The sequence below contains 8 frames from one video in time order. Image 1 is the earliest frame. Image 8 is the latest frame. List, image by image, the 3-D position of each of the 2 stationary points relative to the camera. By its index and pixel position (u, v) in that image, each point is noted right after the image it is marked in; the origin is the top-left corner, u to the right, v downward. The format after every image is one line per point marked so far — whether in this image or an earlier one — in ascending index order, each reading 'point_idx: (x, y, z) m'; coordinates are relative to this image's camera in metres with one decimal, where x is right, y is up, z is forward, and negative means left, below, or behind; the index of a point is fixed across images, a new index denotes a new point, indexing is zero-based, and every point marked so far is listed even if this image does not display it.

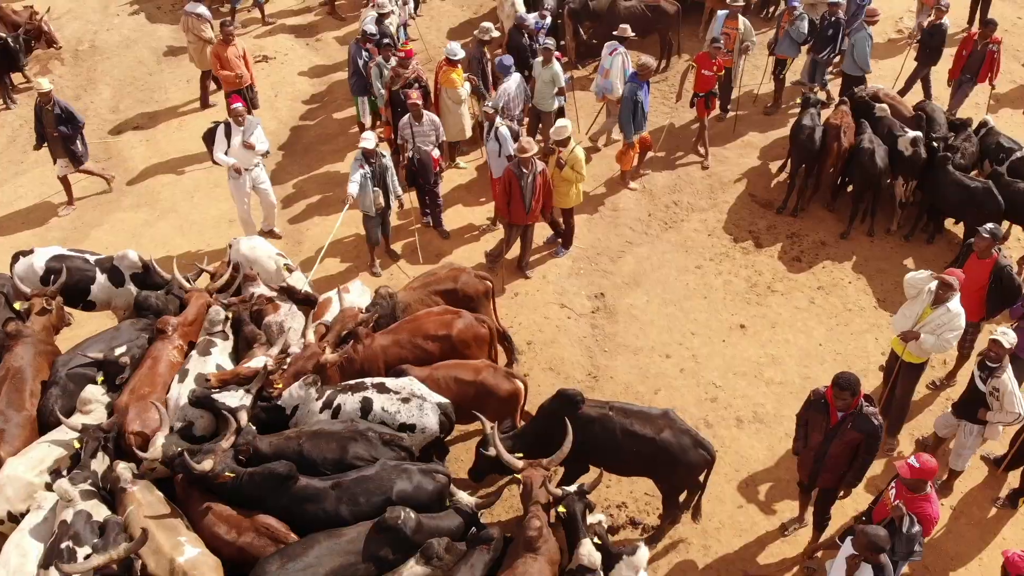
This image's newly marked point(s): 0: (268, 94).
0: (-5.4, +4.2, +13.8) m
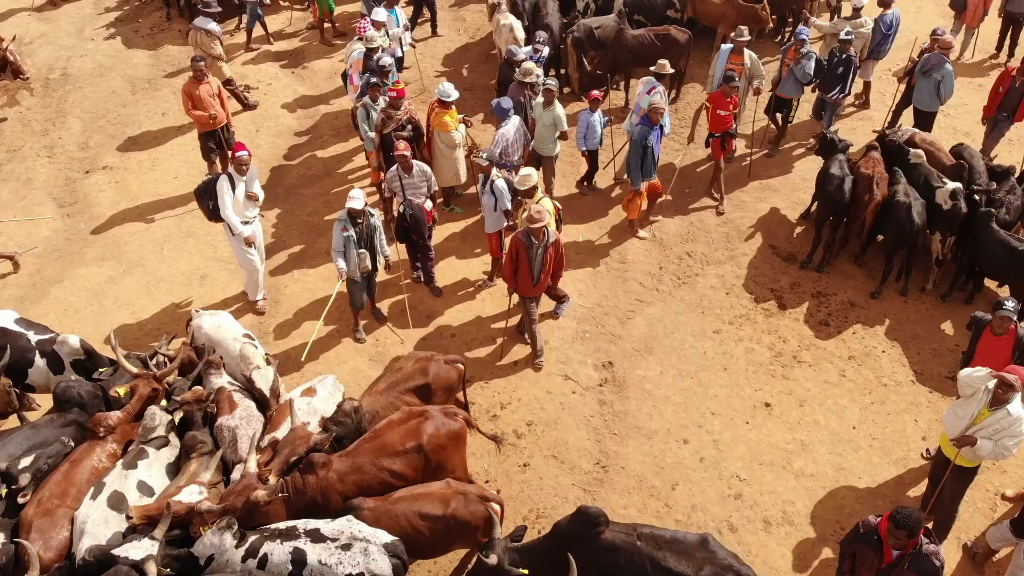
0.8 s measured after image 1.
0: (-5.4, +3.2, +12.9) m
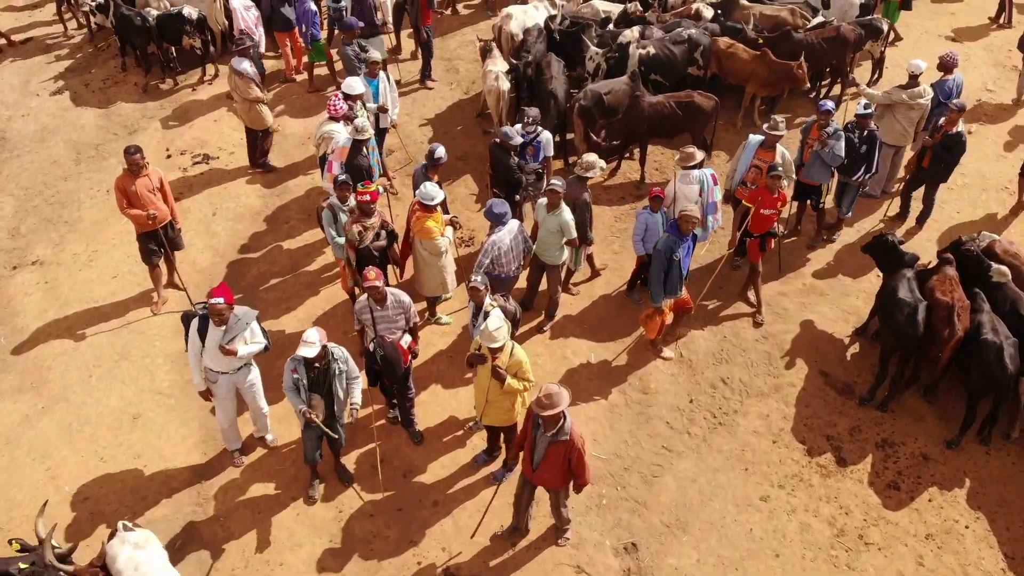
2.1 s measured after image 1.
0: (-5.4, +1.3, +11.1) m
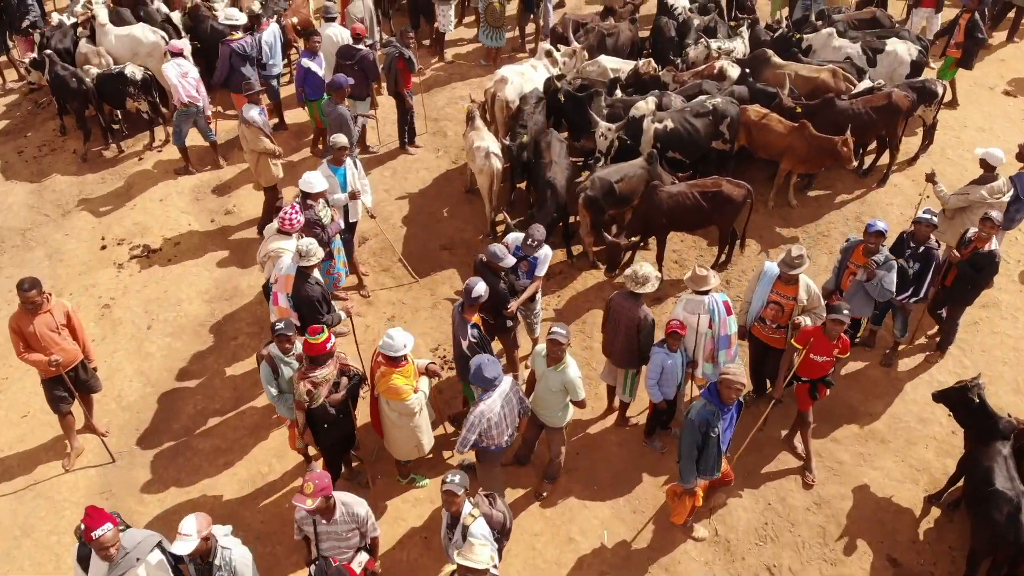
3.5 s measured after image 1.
0: (-5.5, -0.6, +9.3) m
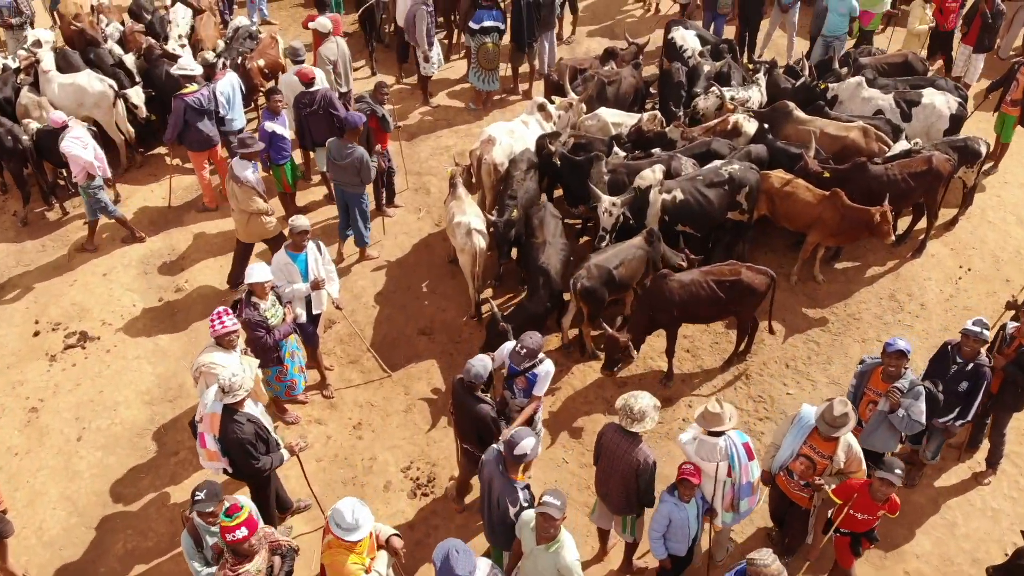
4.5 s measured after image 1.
0: (-5.7, -1.9, +8.1) m
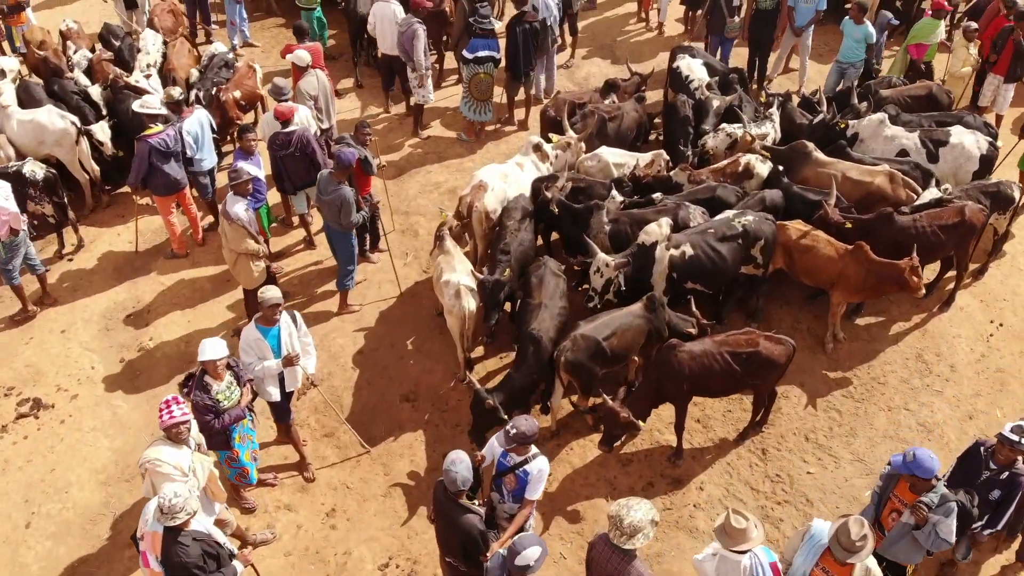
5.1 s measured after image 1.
0: (-5.8, -2.7, +7.3) m
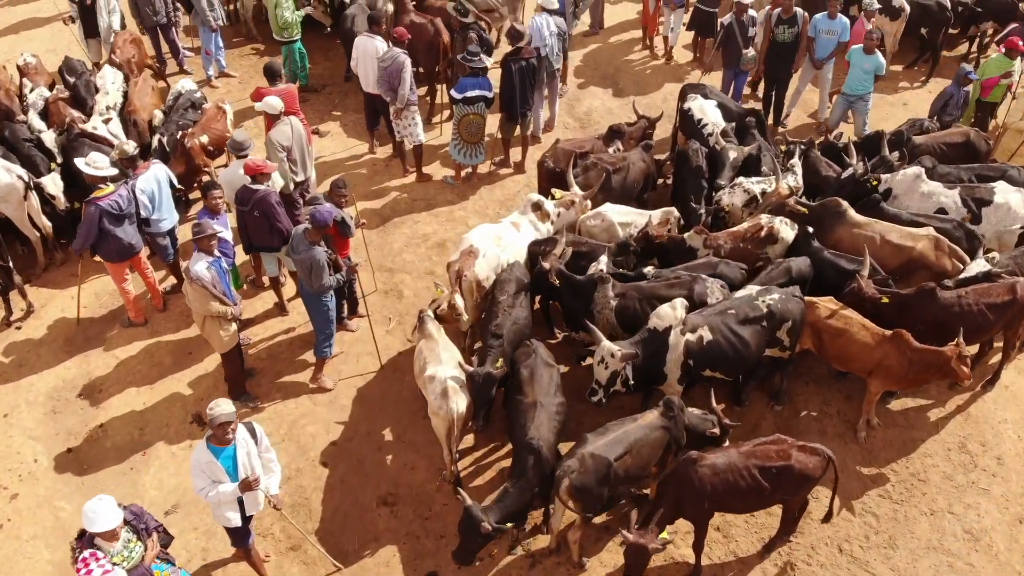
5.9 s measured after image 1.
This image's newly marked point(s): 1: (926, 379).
0: (-5.9, -3.7, +6.4) m
1: (+4.7, -1.0, +7.2) m
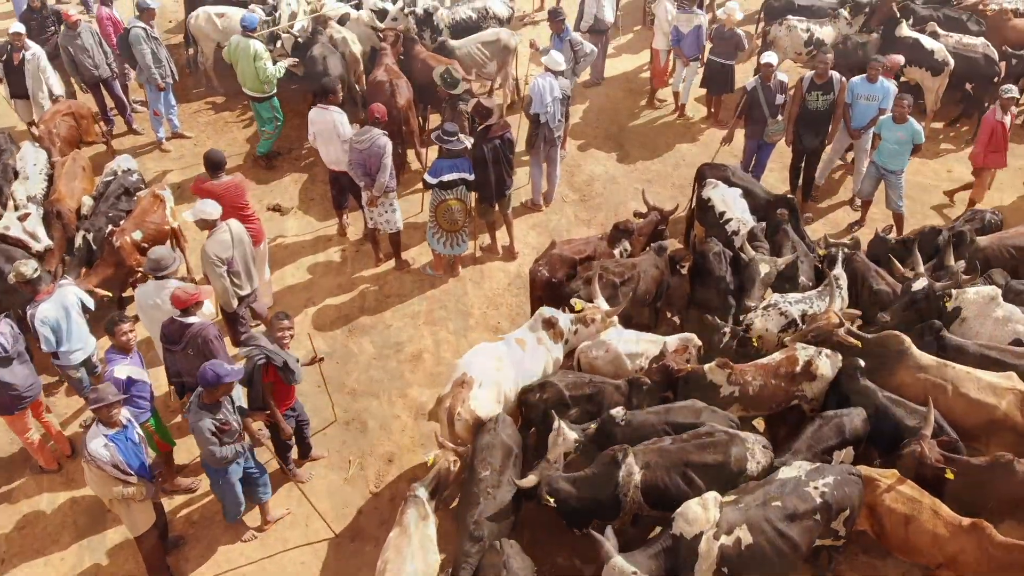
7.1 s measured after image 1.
0: (-6.0, -5.4, +5.0) m
1: (+4.5, -2.7, +5.7) m
